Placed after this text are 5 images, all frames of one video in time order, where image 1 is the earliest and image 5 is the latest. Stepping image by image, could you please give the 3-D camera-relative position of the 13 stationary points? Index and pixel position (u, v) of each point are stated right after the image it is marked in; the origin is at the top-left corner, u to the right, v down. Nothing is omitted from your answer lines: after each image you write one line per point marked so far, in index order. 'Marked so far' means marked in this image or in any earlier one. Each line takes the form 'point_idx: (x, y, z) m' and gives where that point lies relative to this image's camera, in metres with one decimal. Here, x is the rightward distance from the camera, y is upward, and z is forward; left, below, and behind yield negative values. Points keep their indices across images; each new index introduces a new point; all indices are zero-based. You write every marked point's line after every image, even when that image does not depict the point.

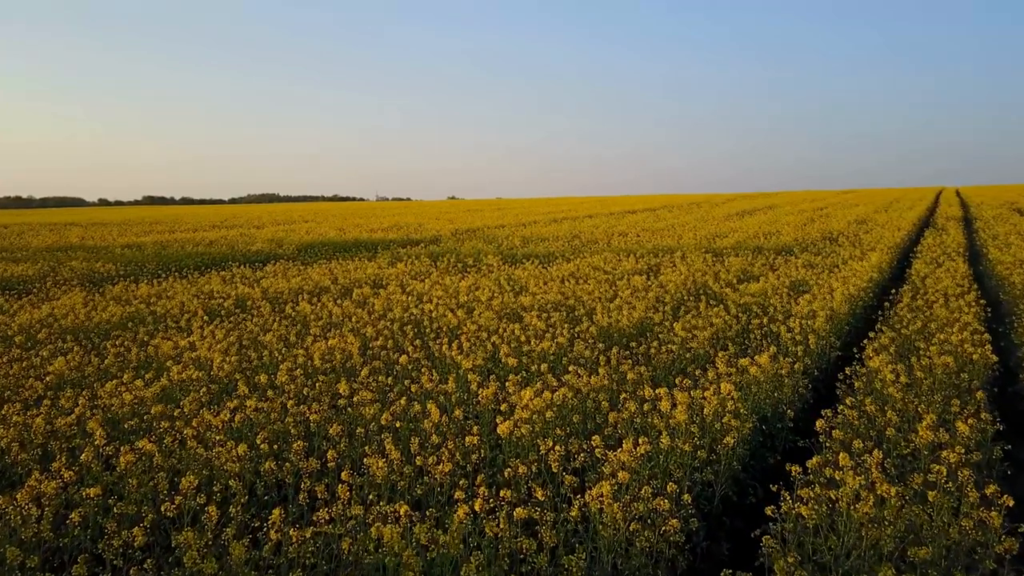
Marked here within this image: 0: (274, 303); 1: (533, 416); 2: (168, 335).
0: (-4.4, -0.3, +11.2) m
1: (+0.2, -1.0, +4.9) m
2: (-4.9, -0.7, +8.5) m
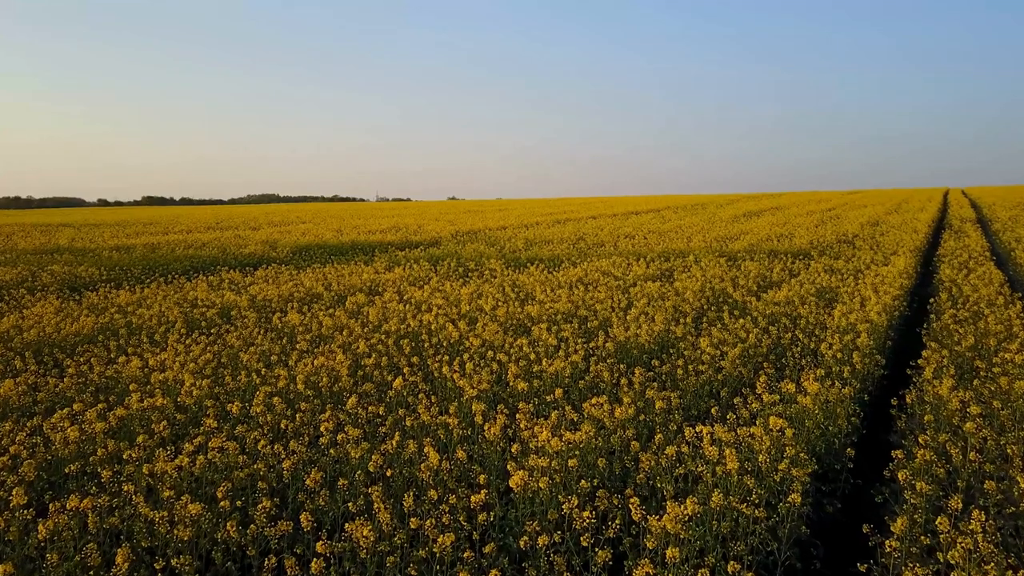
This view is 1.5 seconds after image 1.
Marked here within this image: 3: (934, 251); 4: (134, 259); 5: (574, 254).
0: (-4.3, -0.4, +10.4) m
1: (+0.3, -1.2, +4.1) m
2: (-4.8, -0.8, +7.7) m
3: (+13.0, +1.2, +18.7) m
4: (-11.7, +0.9, +18.7) m
5: (+1.8, +1.0, +17.2) m
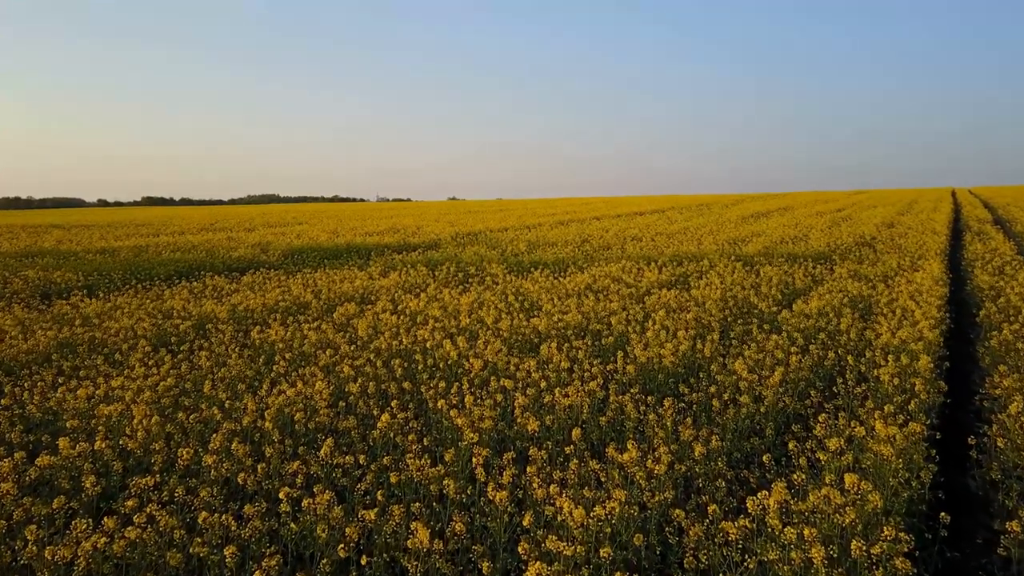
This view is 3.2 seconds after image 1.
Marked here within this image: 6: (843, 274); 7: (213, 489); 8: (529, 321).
0: (-4.3, -0.6, +9.5) m
1: (+0.3, -1.3, +3.1) m
2: (-4.7, -1.0, +6.8) m
3: (+13.1, +1.0, +17.8) m
4: (-11.7, +0.8, +17.8) m
5: (+1.8, +0.8, +16.3) m
6: (+7.1, +0.3, +12.9) m
7: (-2.0, -1.3, +4.0) m
8: (+0.2, -0.5, +8.8) m
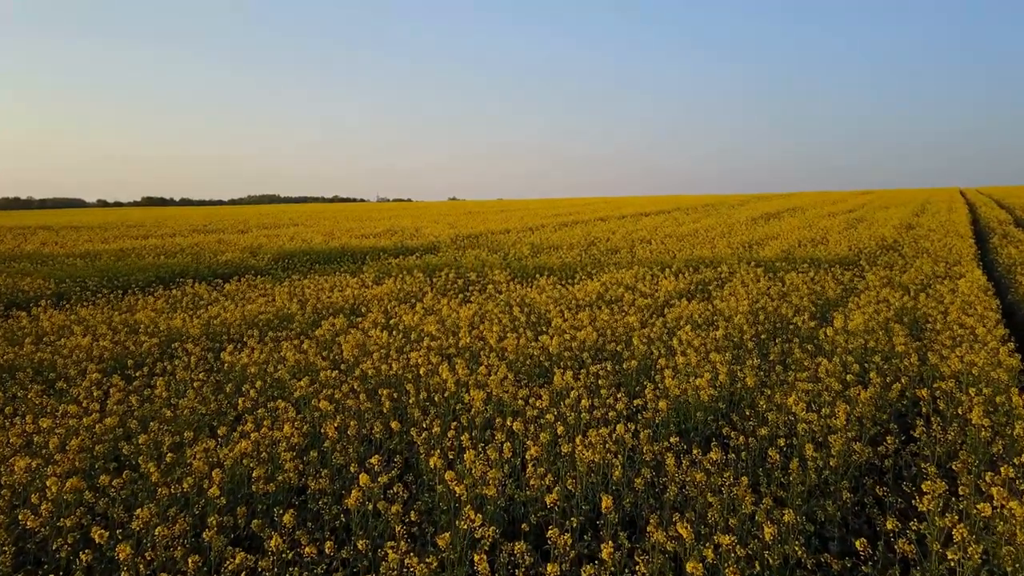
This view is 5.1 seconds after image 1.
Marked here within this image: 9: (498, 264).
0: (-4.2, -0.8, +8.5) m
1: (+0.4, -1.5, +2.1) m
2: (-4.6, -1.1, +5.7) m
3: (+13.2, +0.8, +16.7) m
4: (-11.6, +0.6, +16.8) m
5: (+1.9, +0.6, +15.3) m
6: (+7.2, +0.1, +11.9) m
7: (-1.9, -1.5, +2.9) m
8: (+0.3, -0.7, +7.8) m
9: (-0.3, +0.6, +15.1) m
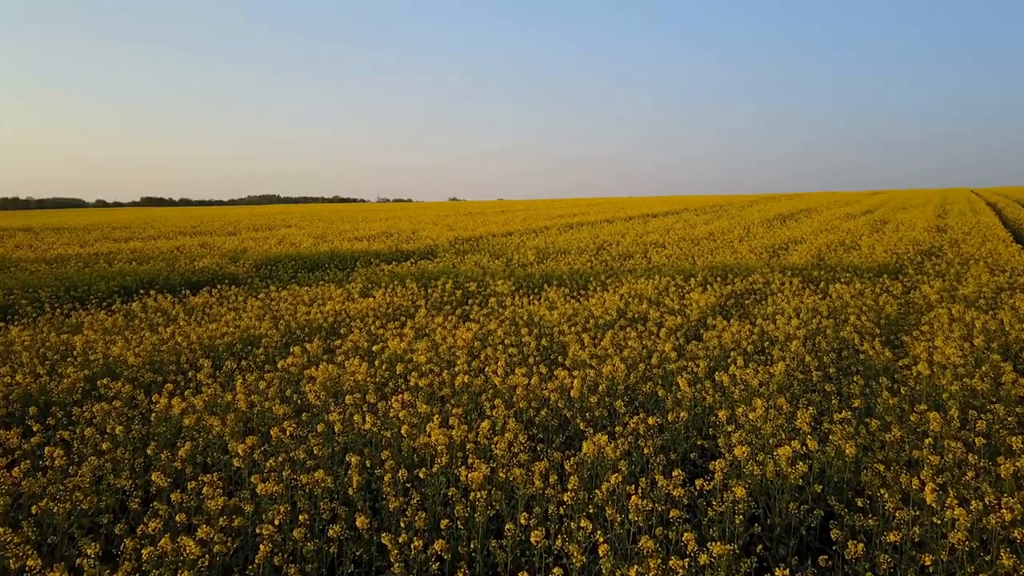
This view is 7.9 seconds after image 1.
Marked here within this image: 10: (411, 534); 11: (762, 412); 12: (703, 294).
0: (-4.1, -1.0, +6.9) m
1: (+0.5, -1.7, +0.5) m
2: (-4.5, -1.4, +4.2) m
3: (+13.3, +0.6, +15.2) m
4: (-11.5, +0.3, +15.2) m
5: (+2.0, +0.4, +13.7) m
6: (+7.3, -0.1, +10.3) m
7: (-1.8, -1.7, +1.4) m
8: (+0.4, -0.9, +6.2) m
9: (-0.2, +0.3, +13.6) m
10: (-0.6, -1.4, +3.5) m
11: (+2.1, -1.1, +5.0) m
12: (+3.3, -0.1, +10.3) m
